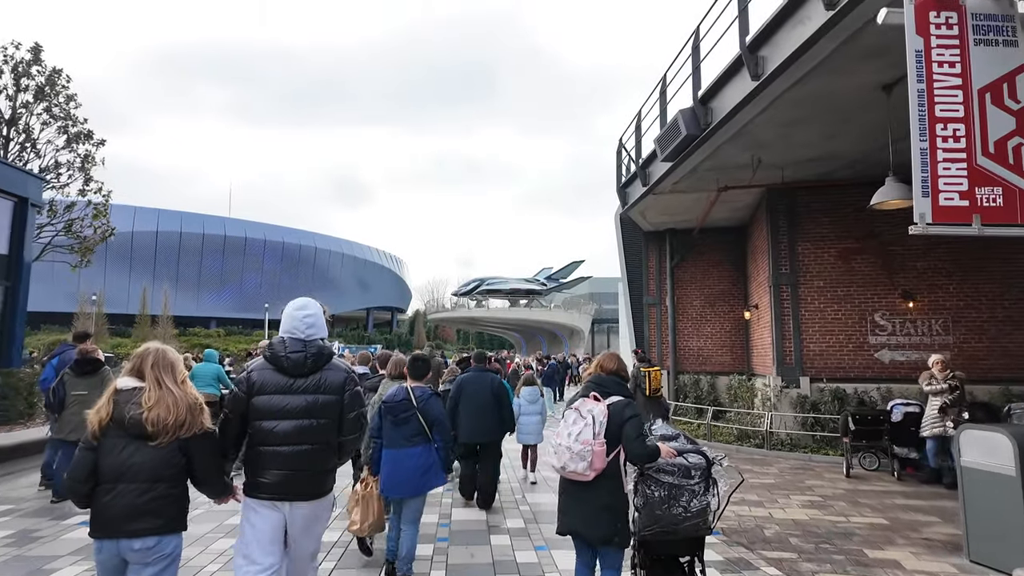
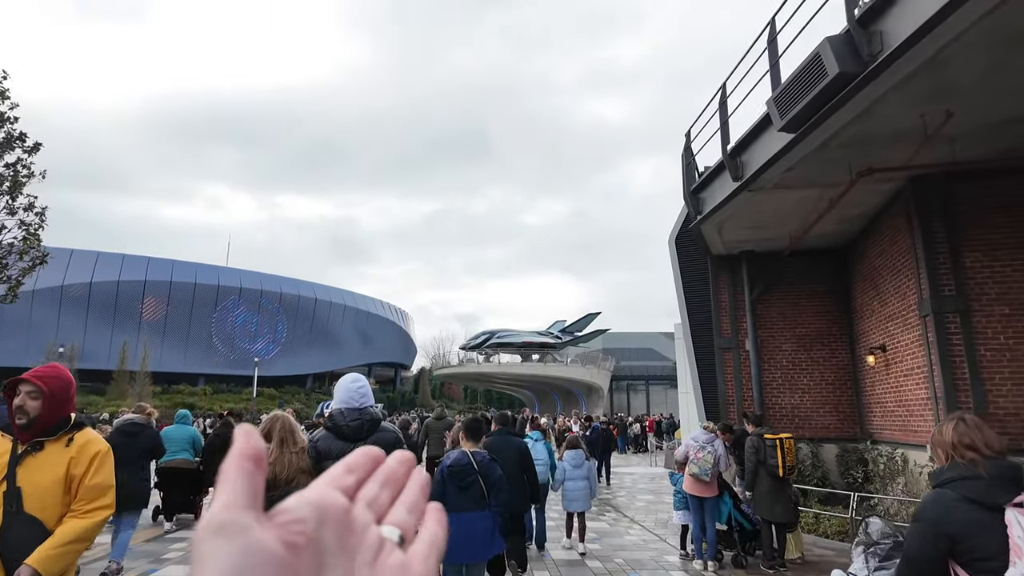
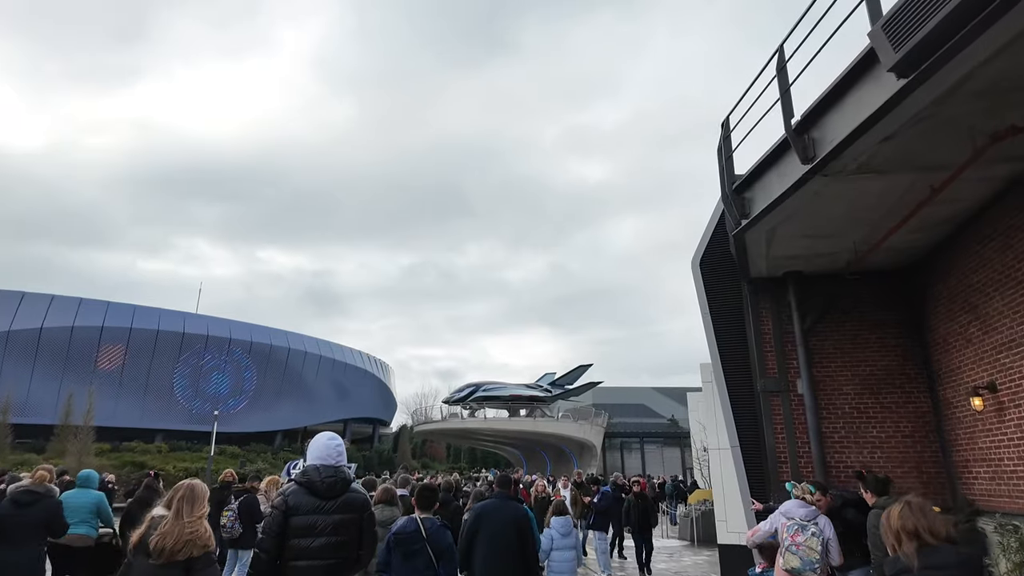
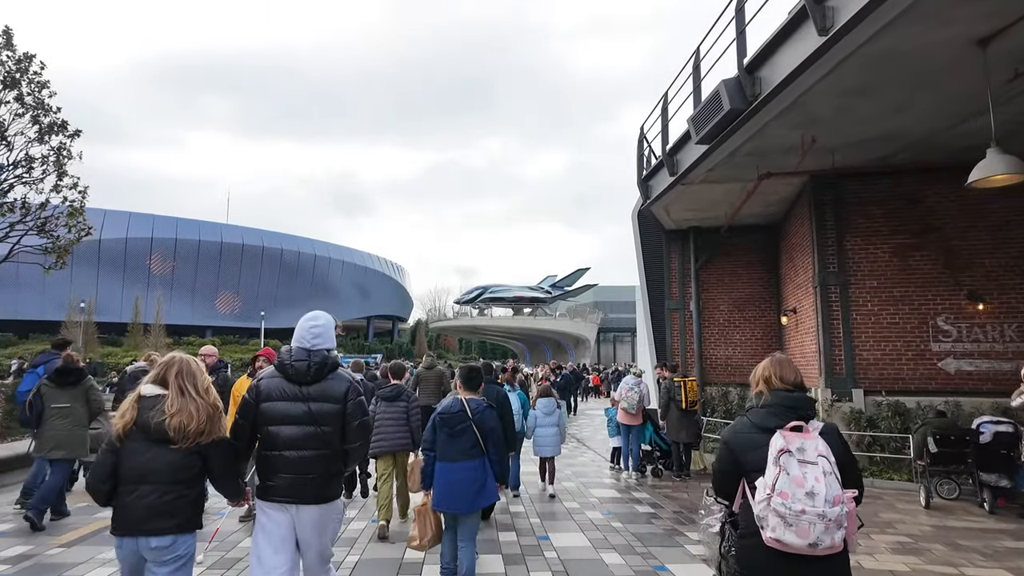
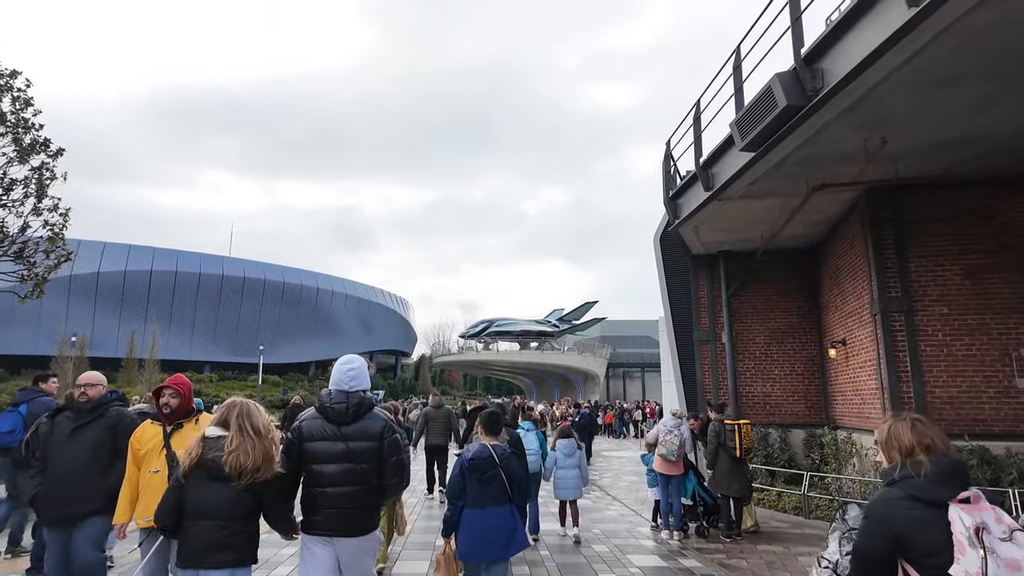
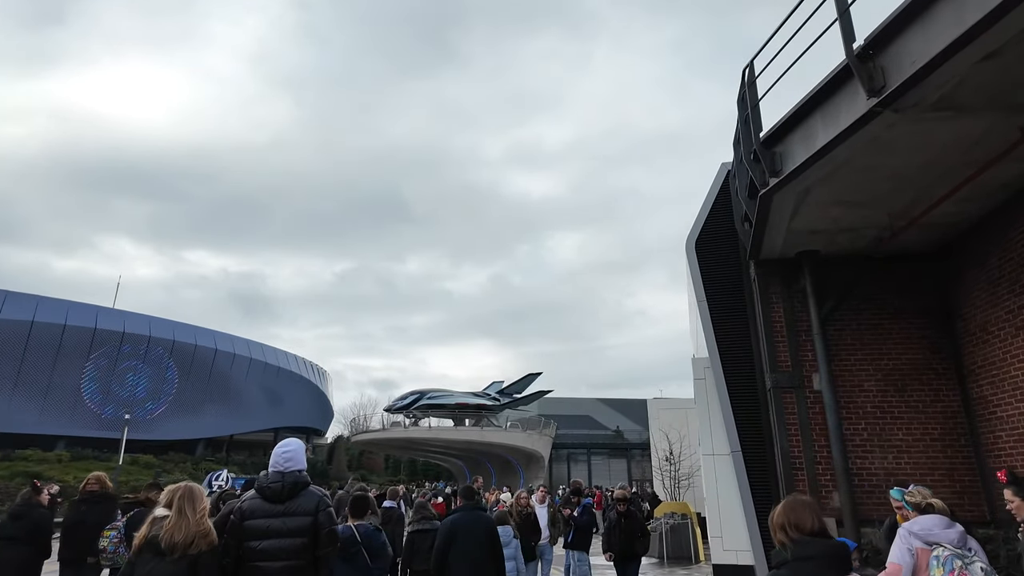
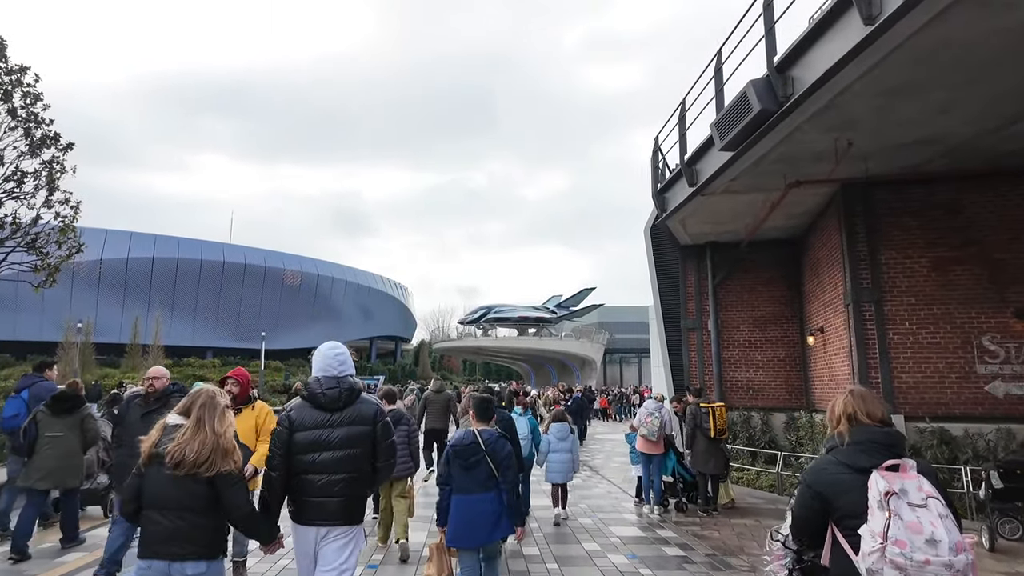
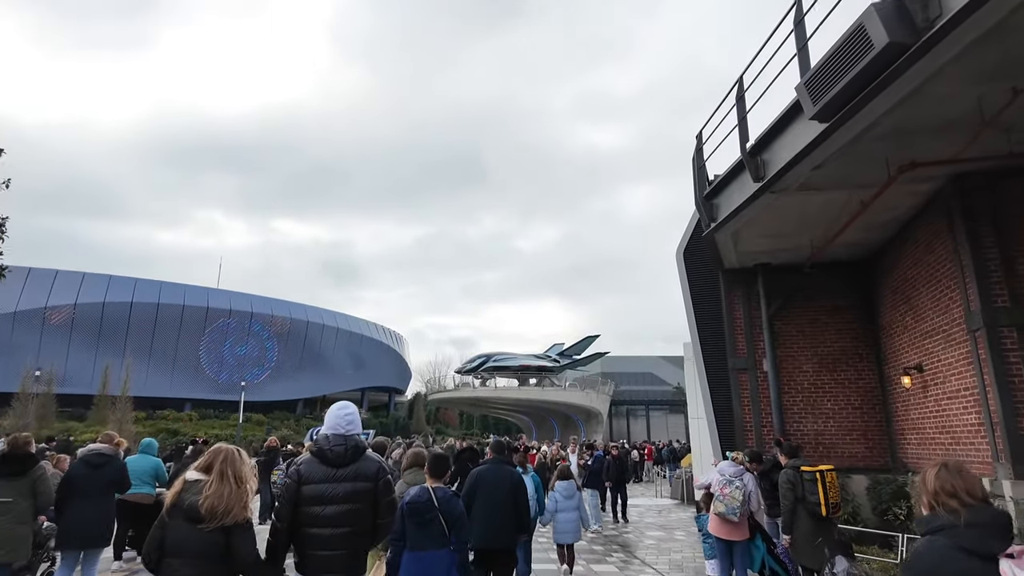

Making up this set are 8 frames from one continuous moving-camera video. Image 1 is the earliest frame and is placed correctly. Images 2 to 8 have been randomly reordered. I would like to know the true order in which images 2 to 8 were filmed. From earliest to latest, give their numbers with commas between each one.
4, 7, 5, 2, 8, 3, 6
